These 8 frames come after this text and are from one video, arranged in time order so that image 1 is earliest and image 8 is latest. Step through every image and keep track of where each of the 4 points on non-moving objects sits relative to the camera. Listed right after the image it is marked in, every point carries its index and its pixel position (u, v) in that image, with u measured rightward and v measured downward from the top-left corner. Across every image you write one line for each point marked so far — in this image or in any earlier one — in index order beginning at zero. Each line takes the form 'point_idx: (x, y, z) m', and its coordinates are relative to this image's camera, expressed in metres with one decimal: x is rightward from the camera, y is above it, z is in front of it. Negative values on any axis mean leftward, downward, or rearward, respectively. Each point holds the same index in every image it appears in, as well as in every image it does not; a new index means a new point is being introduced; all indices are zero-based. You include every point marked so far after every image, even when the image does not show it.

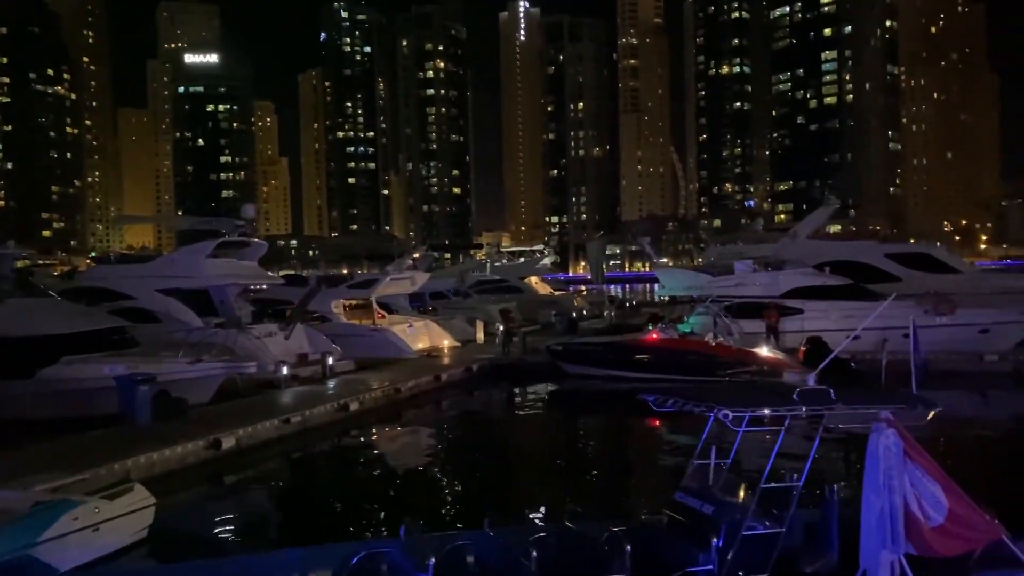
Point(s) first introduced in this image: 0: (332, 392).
0: (-4.0, -2.3, +19.1) m
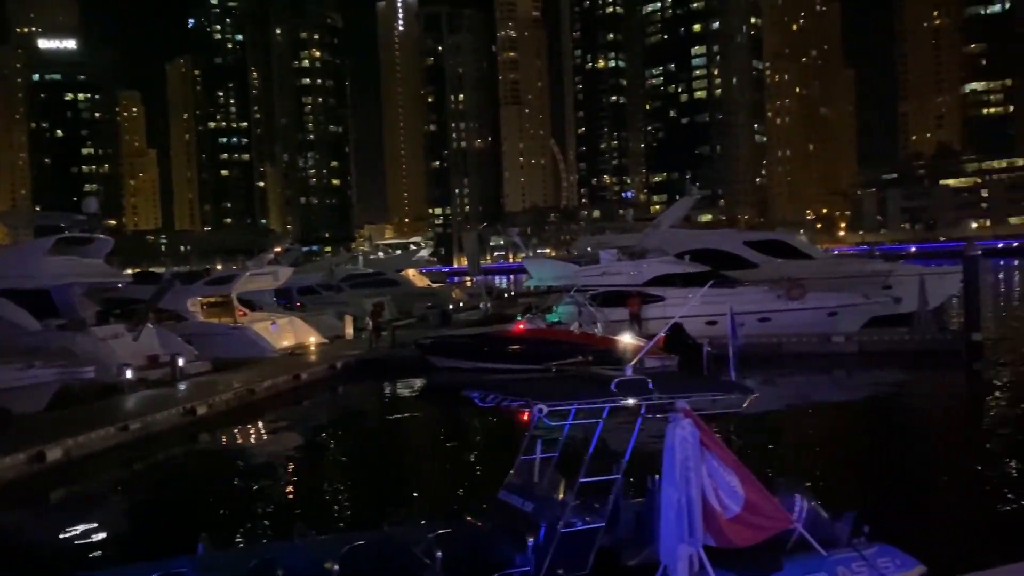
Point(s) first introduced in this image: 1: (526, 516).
0: (-6.9, -2.2, +18.1) m
1: (+0.1, -1.6, +6.2) m
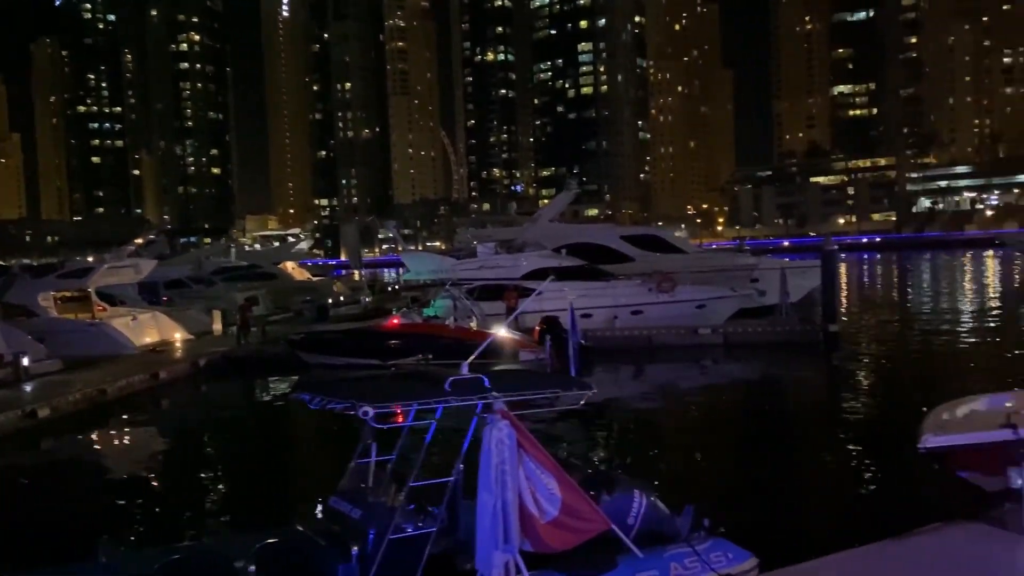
0: (-9.5, -2.1, +16.9) m
1: (-1.1, -1.6, +5.9) m
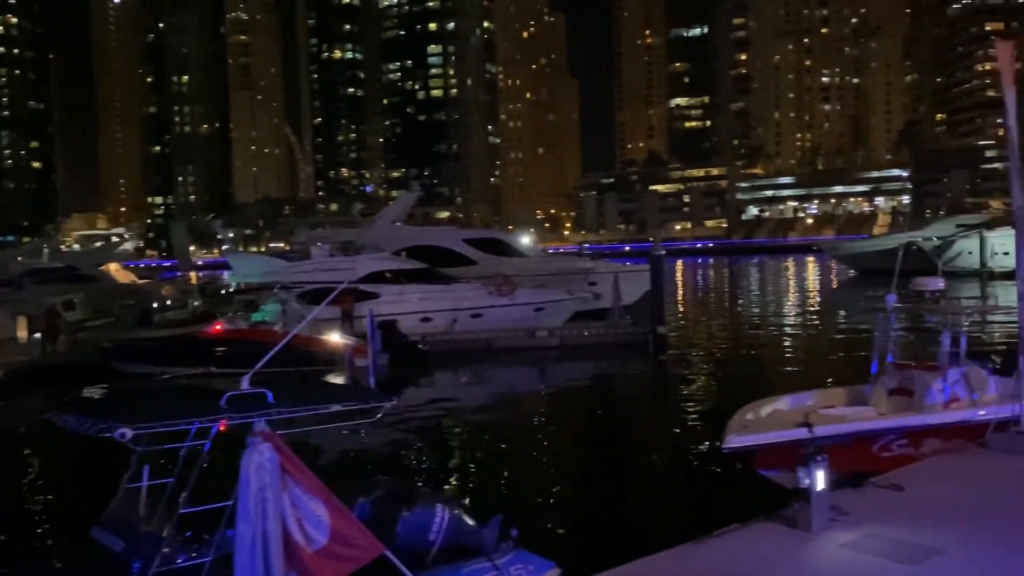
0: (-12.6, -2.2, +14.7) m
1: (-2.4, -1.6, +5.3) m
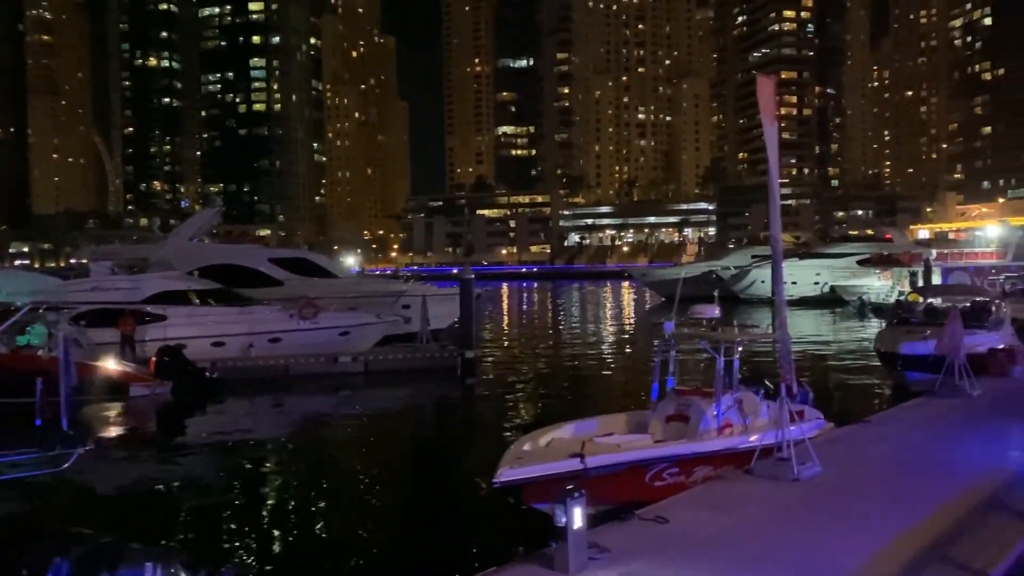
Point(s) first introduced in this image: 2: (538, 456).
0: (-15.7, -2.4, +11.3) m
1: (-3.9, -1.7, +4.1) m
2: (+0.3, -1.7, +8.6) m
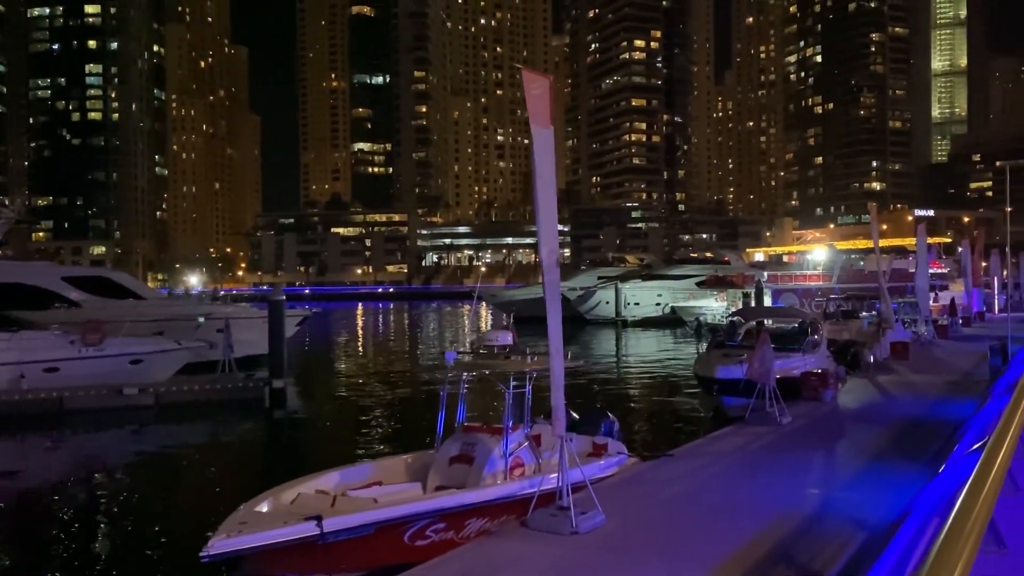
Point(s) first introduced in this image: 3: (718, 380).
0: (-18.2, -2.6, +7.2) m
1: (-5.4, -1.8, +2.0) m
2: (-2.0, -1.9, +7.1) m
3: (+3.8, -1.7, +16.0) m
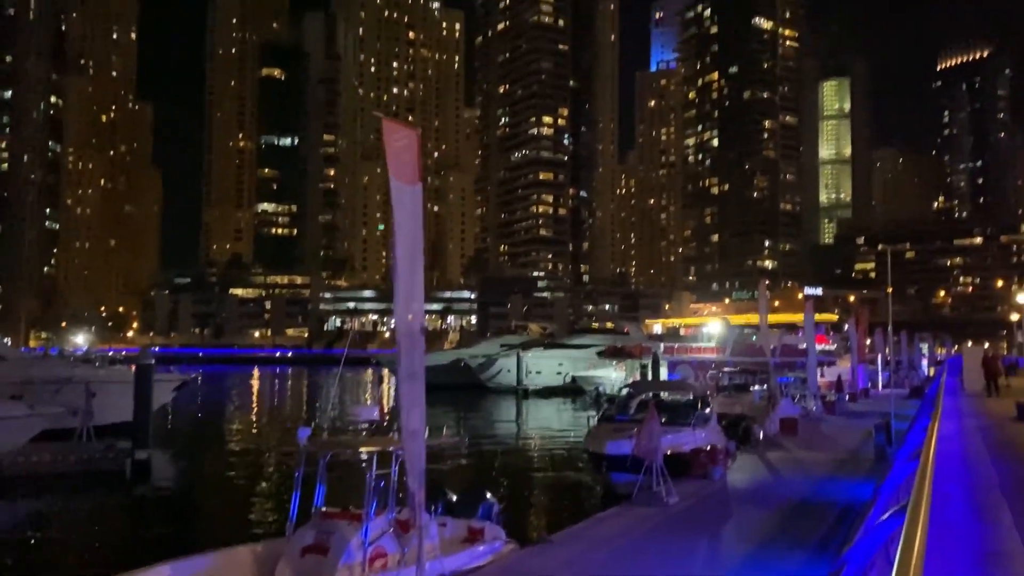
0: (-19.2, -2.6, +4.4) m
1: (-5.9, -1.8, +0.6) m
2: (-3.1, -2.3, +6.0) m
3: (+1.7, -3.0, +15.5) m
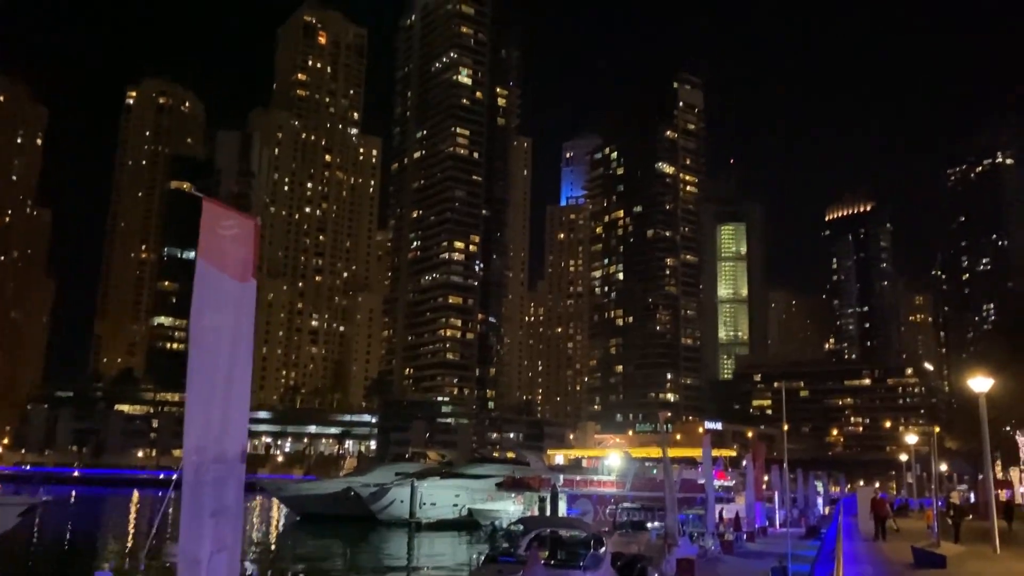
0: (-19.9, -2.1, +1.1) m
1: (-6.3, -1.5, -1.1) m
2: (-4.1, -2.9, +4.4) m
3: (-0.4, -5.1, +14.1) m
